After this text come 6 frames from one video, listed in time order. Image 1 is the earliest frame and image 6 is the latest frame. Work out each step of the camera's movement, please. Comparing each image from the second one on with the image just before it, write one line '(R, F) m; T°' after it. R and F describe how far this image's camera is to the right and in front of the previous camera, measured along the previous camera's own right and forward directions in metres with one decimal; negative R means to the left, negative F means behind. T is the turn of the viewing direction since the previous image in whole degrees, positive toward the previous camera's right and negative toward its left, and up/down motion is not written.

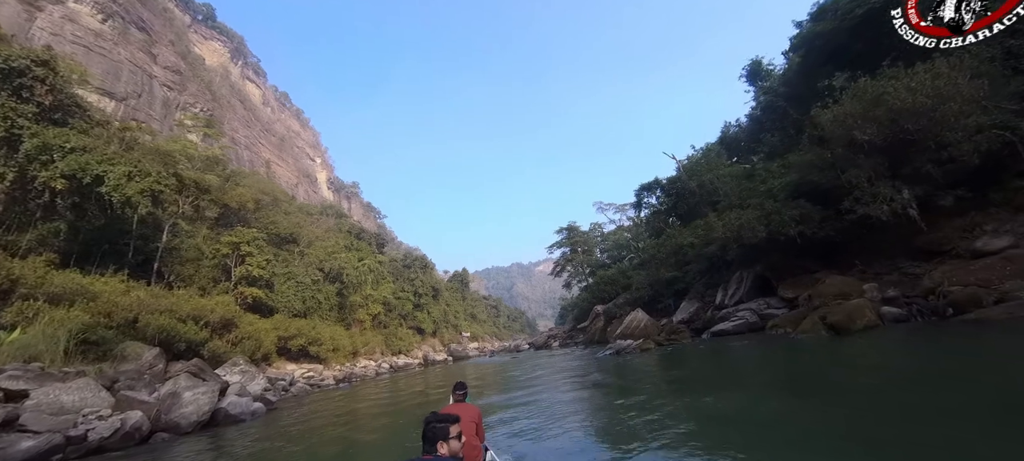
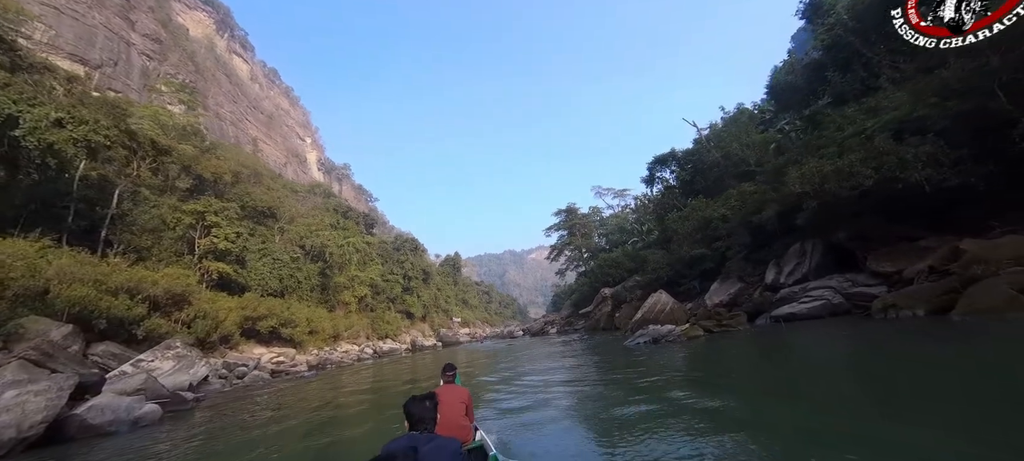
(-0.3, +2.3) m; +1°
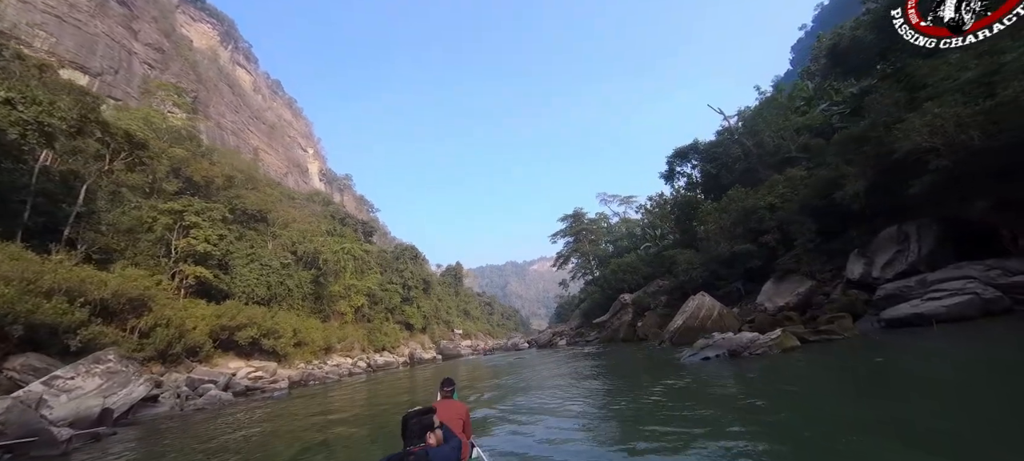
(-0.3, +1.9) m; 0°
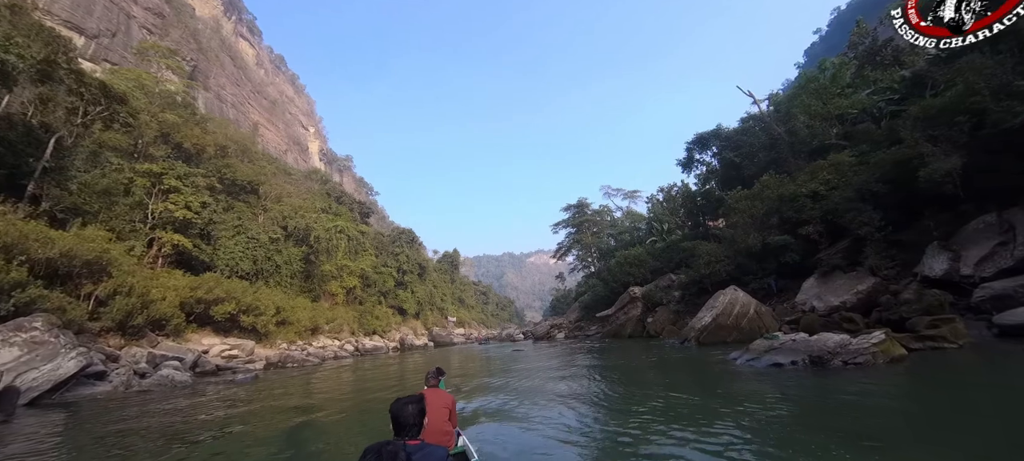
(-0.2, +1.3) m; 0°
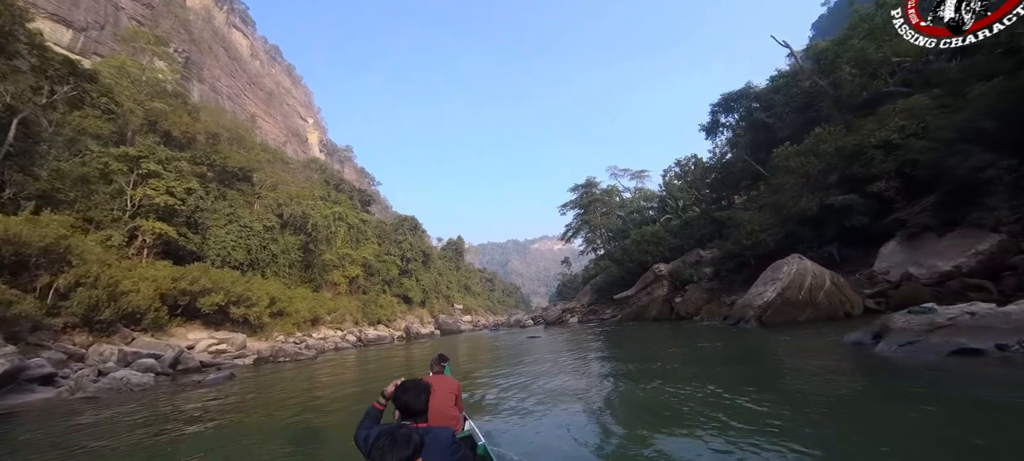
(-0.2, +1.5) m; -1°
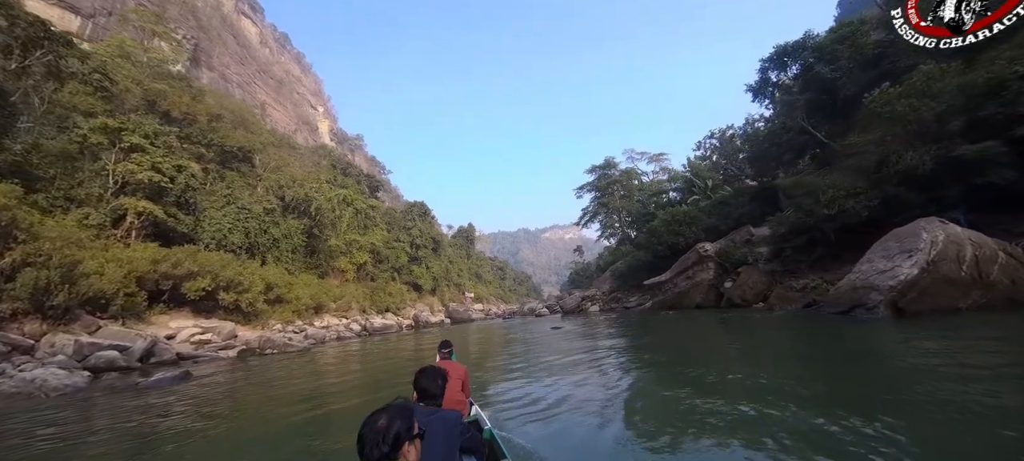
(-0.2, +1.8) m; -2°
